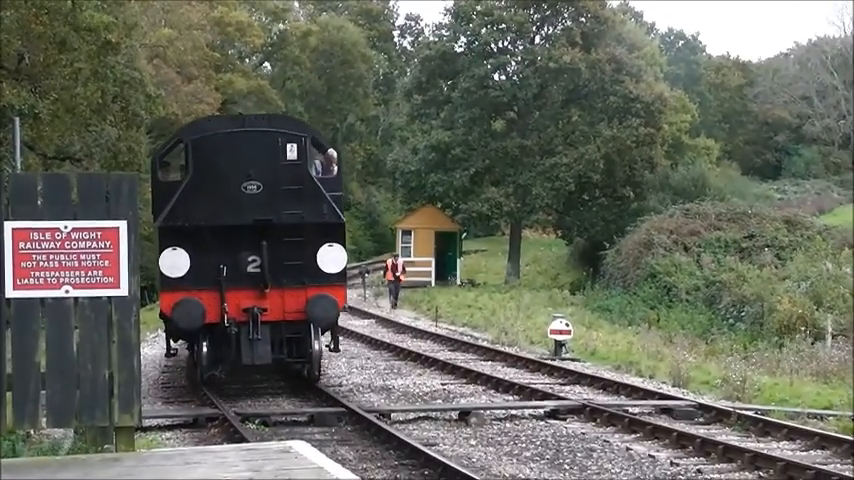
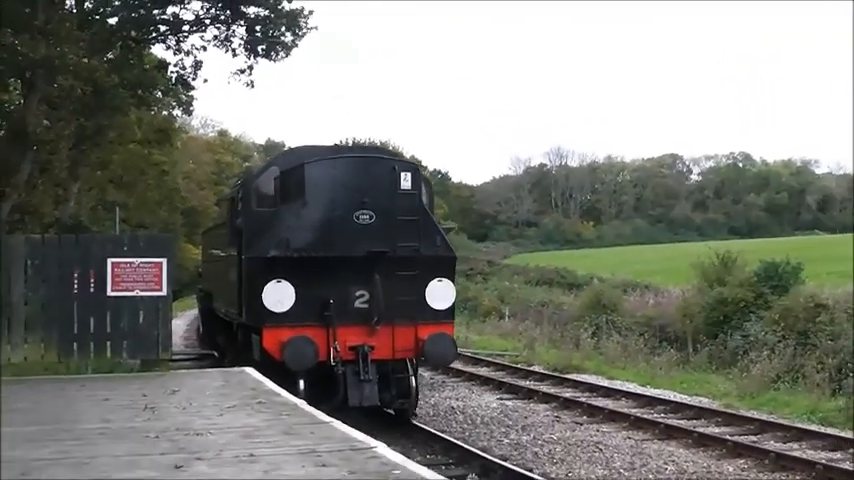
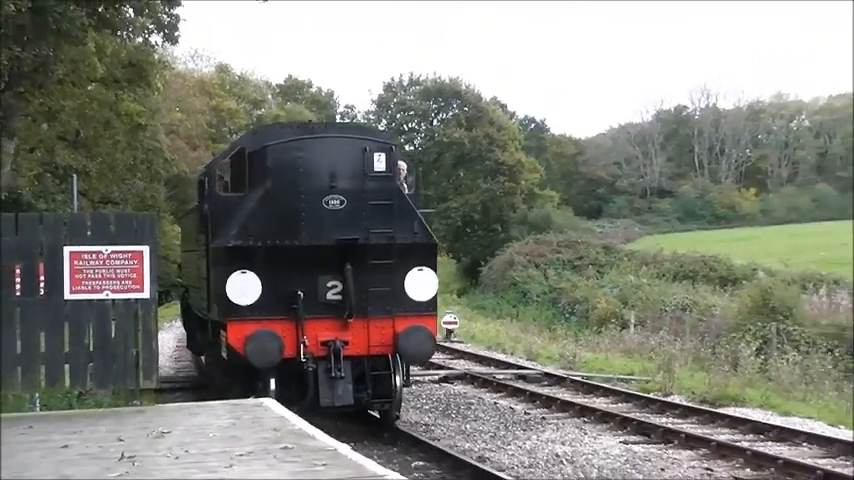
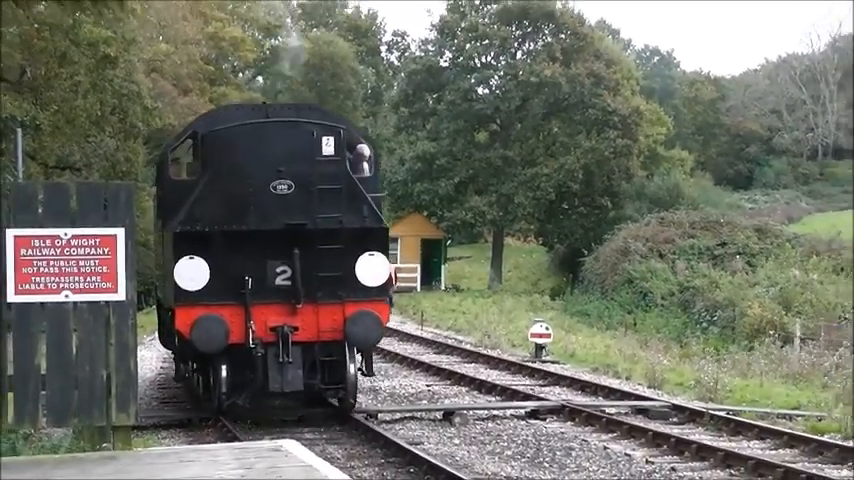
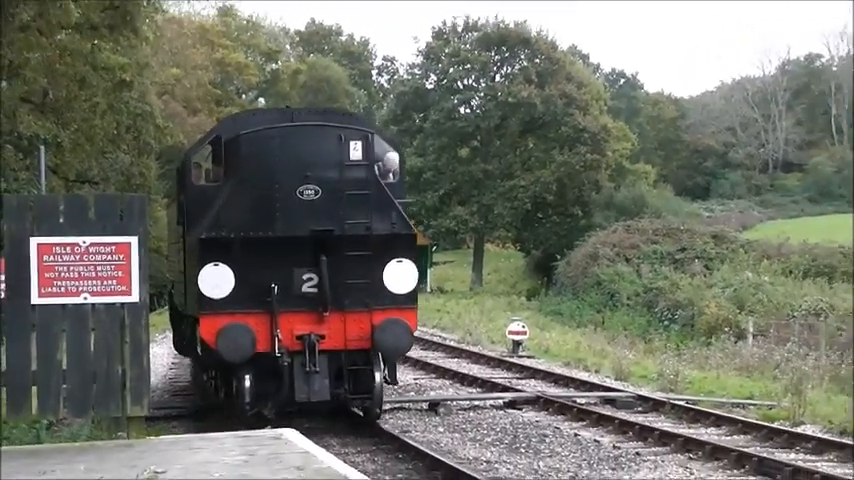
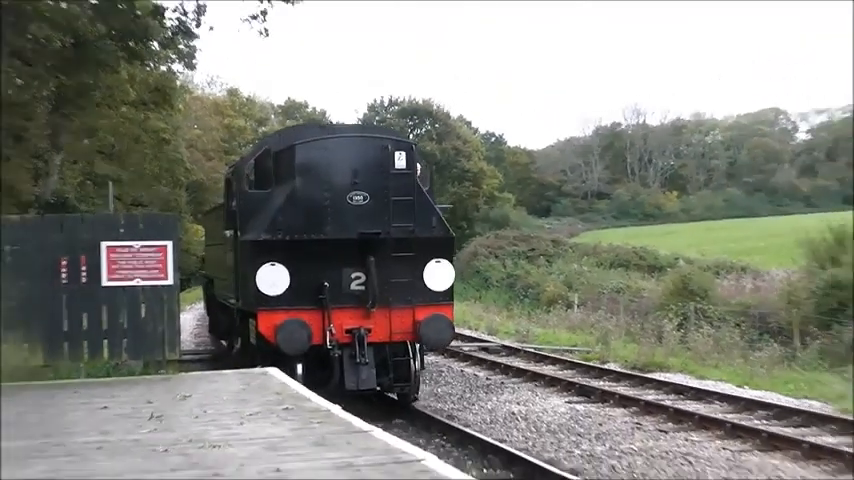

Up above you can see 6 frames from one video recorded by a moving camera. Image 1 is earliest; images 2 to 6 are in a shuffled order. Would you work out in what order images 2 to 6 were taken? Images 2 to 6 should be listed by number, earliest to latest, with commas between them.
4, 5, 3, 6, 2
